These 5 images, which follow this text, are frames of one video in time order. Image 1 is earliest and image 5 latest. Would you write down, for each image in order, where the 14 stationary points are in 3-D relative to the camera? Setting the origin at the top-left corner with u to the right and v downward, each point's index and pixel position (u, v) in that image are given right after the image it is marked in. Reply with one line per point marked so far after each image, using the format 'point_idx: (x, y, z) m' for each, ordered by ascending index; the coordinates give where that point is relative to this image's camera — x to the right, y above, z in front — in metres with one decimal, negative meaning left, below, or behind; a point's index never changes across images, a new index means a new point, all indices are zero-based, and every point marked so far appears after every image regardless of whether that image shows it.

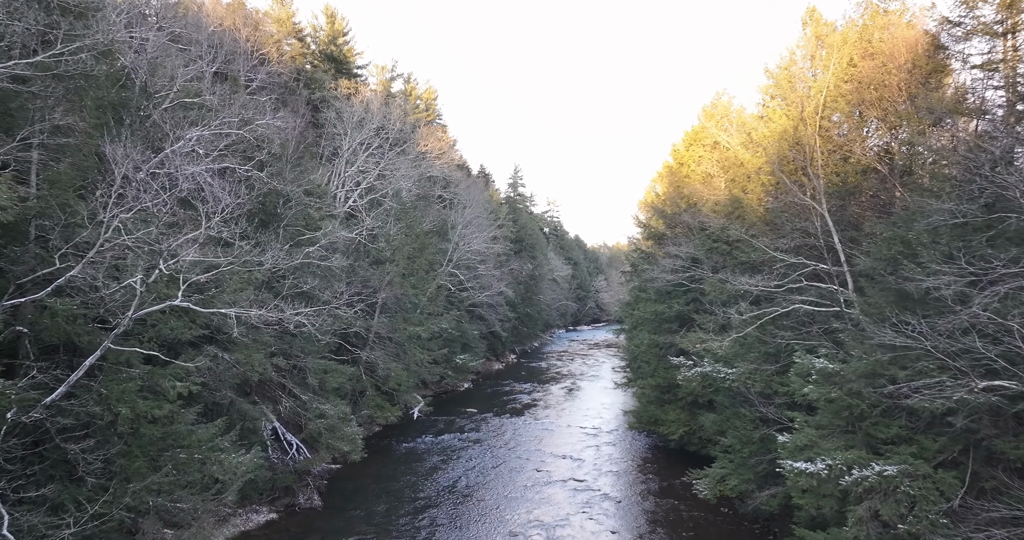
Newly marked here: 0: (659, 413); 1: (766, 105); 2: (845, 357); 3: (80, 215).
0: (+6.2, -6.0, +18.9) m
1: (+9.1, +5.9, +15.8) m
2: (+6.5, -1.7, +8.7) m
3: (-7.6, +1.0, +7.8) m
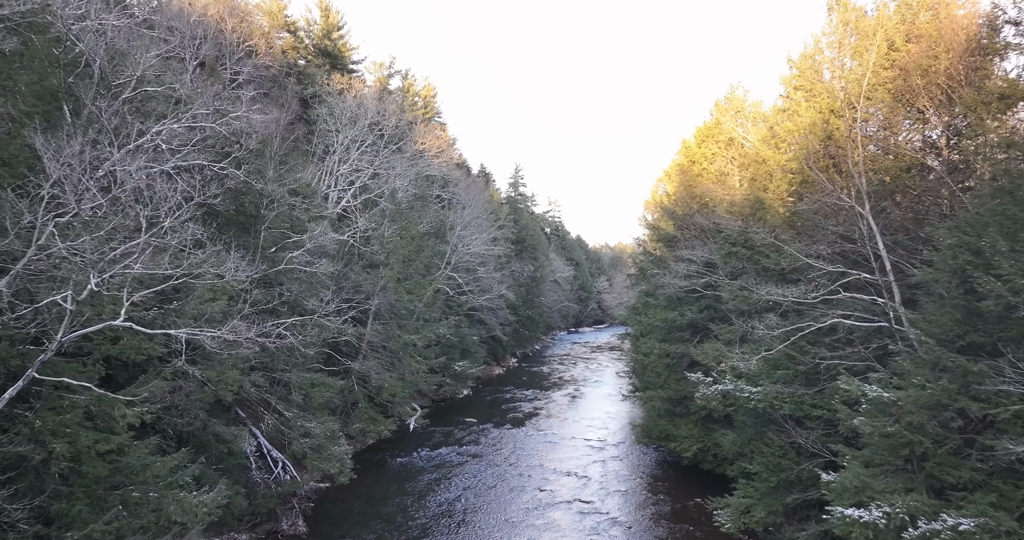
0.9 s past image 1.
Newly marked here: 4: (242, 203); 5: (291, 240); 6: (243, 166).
0: (+6.3, -6.2, +17.7) m
1: (+9.1, +5.7, +14.6) m
2: (+6.5, -1.9, +7.5) m
3: (-7.6, +0.8, +6.7) m
4: (-8.0, +2.0, +13.1) m
5: (-7.3, +1.0, +14.8) m
6: (-7.9, +3.0, +13.0) m
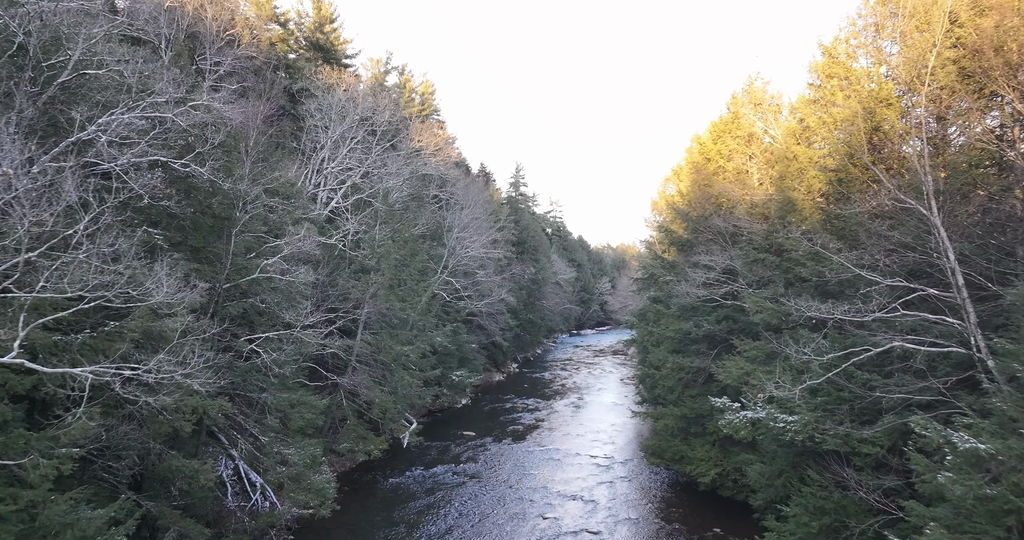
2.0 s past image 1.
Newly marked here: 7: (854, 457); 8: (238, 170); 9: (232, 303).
0: (+6.3, -6.5, +16.2) m
1: (+9.1, +5.4, +13.1) m
2: (+6.5, -2.1, +6.0) m
3: (-7.6, +0.5, +5.2) m
4: (-8.0, +1.7, +11.7) m
5: (-7.3, +0.8, +13.4) m
6: (-7.9, +2.8, +11.6) m
7: (+6.7, -3.7, +8.7) m
8: (-8.0, +2.9, +13.0) m
9: (-7.6, -0.9, +12.1) m
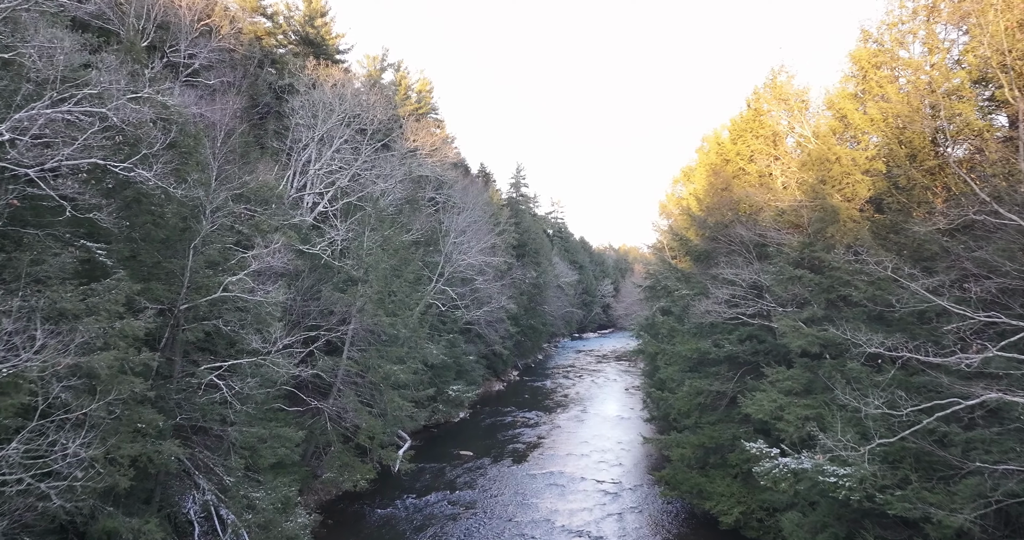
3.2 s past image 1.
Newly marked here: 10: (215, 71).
0: (+6.3, -6.9, +14.6) m
1: (+9.1, +5.0, +11.5) m
2: (+6.5, -2.6, +4.4) m
3: (-7.6, +0.1, +3.7) m
4: (-8.0, +1.3, +10.1) m
5: (-7.4, +0.3, +11.8) m
6: (-7.9, +2.3, +10.0) m
7: (+6.7, -4.1, +7.1) m
8: (-8.0, +2.5, +11.4) m
9: (-7.6, -1.4, +10.5) m
10: (-12.5, +8.4, +18.8) m
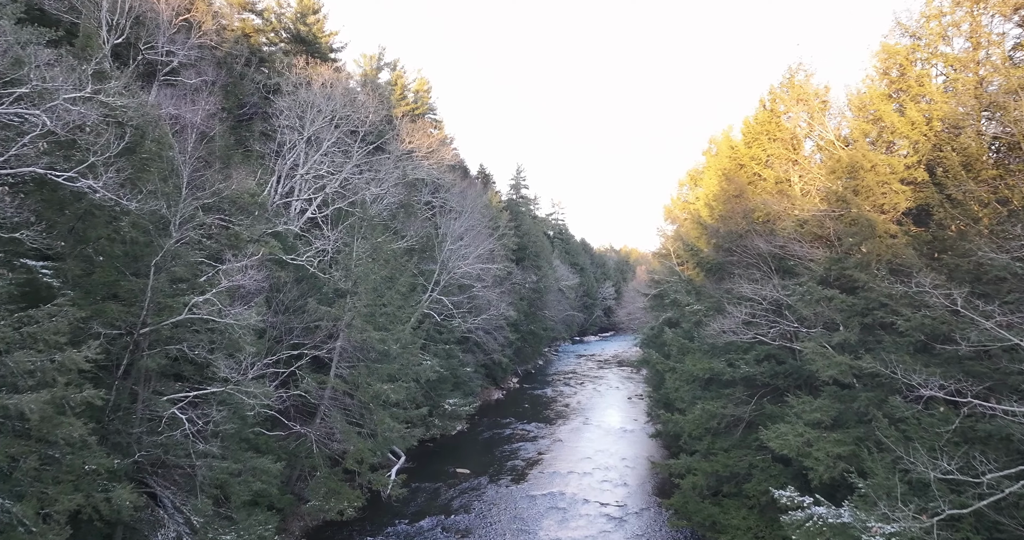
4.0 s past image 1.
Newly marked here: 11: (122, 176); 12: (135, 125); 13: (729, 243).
0: (+6.2, -7.4, +13.5) m
1: (+9.1, +4.5, +10.5) m
2: (+6.4, -3.0, +3.3) m
3: (-7.7, -0.4, +2.6) m
4: (-8.1, +0.9, +9.1) m
5: (-7.4, -0.1, +10.7) m
6: (-7.9, +1.9, +8.9) m
7: (+6.6, -4.5, +6.0) m
8: (-8.1, +2.0, +10.4) m
9: (-7.7, -1.8, +9.5) m
10: (-12.6, +8.0, +17.8) m
11: (-7.6, +1.8, +8.7) m
12: (-8.1, +3.1, +9.6) m
13: (+6.9, +0.9, +14.4) m
